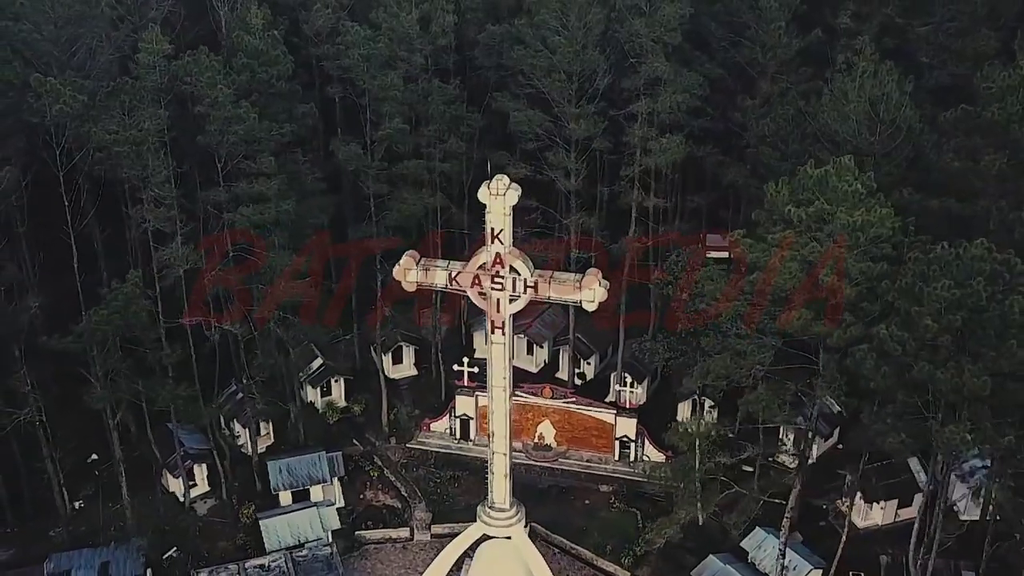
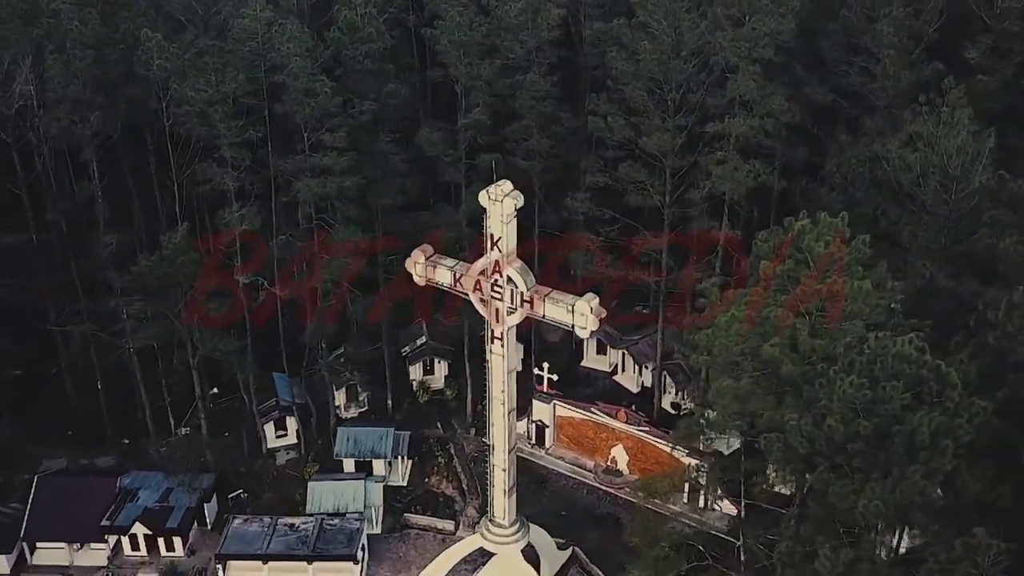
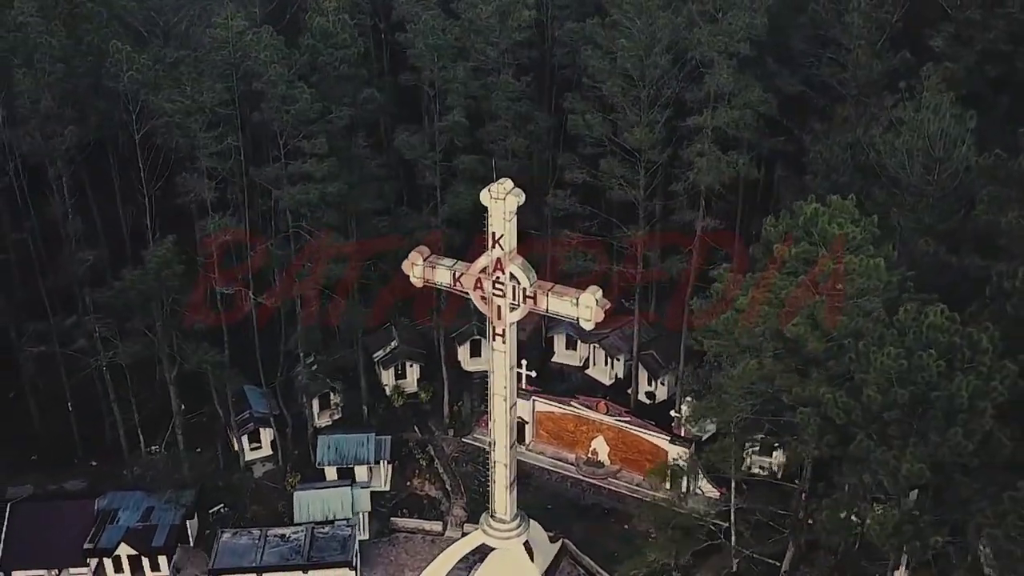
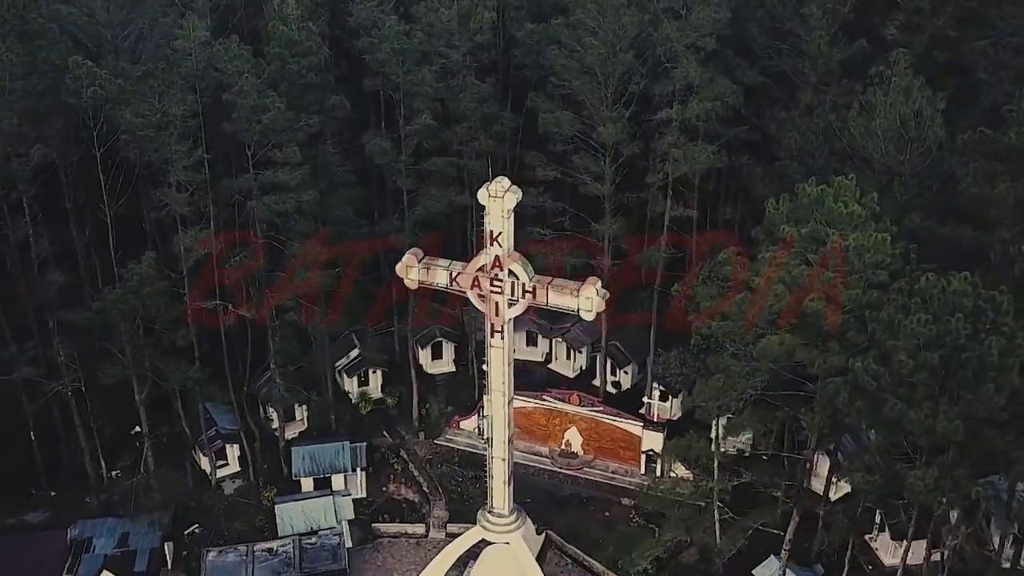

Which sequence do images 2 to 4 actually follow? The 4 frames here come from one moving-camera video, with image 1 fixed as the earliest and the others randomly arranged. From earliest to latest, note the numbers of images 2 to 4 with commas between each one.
4, 3, 2
